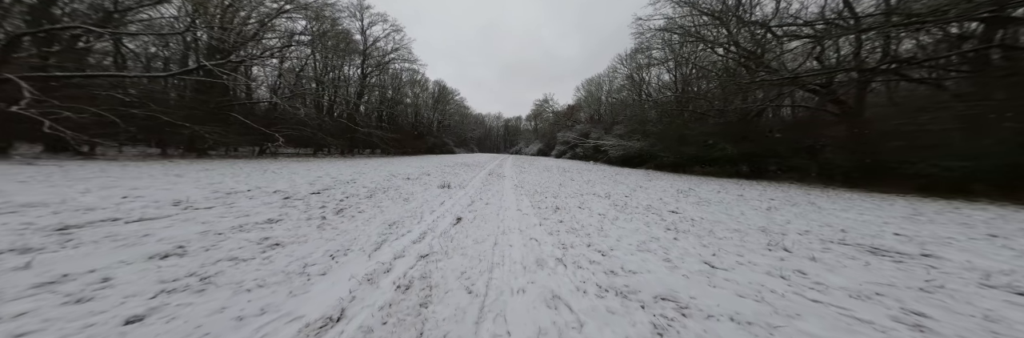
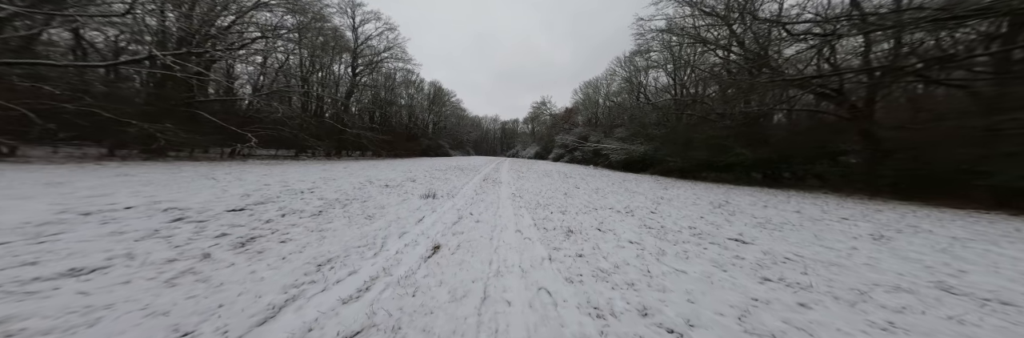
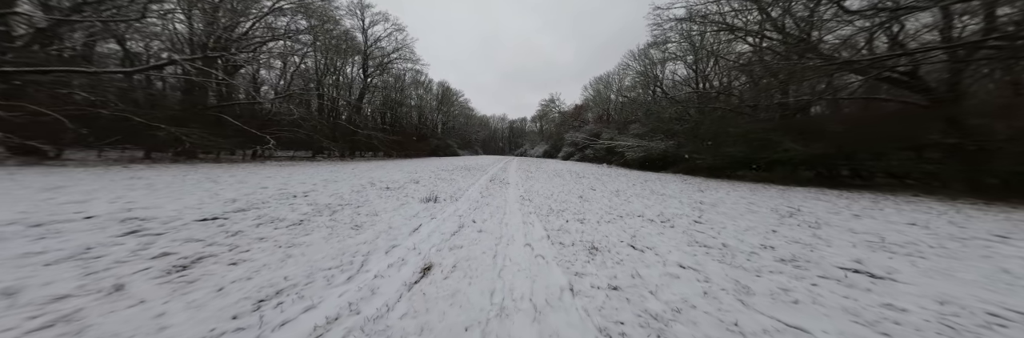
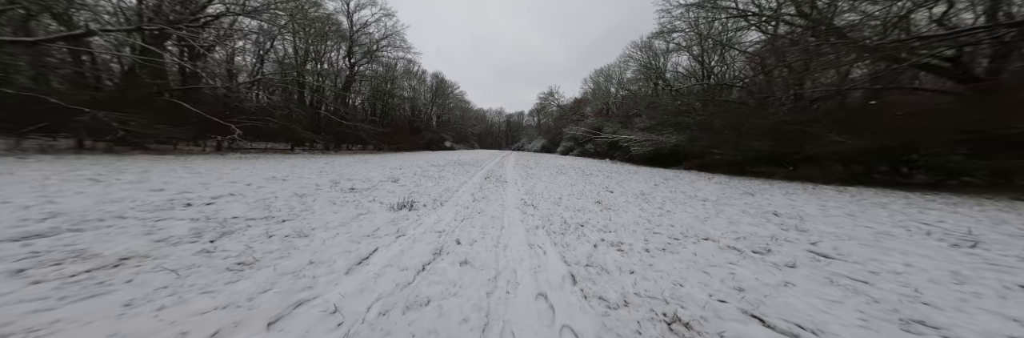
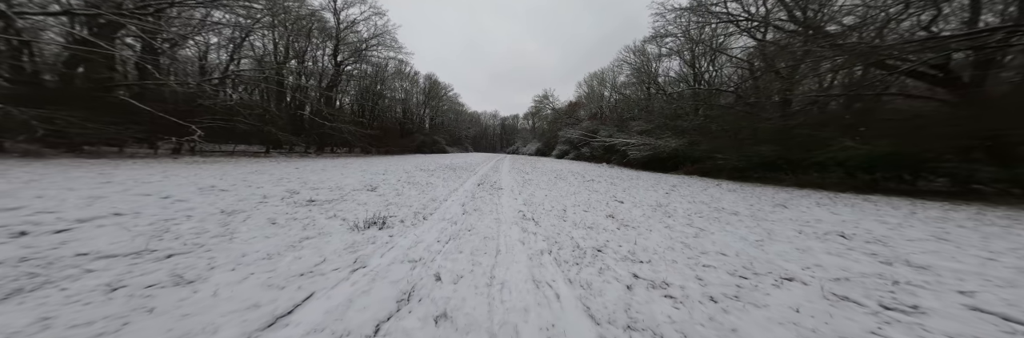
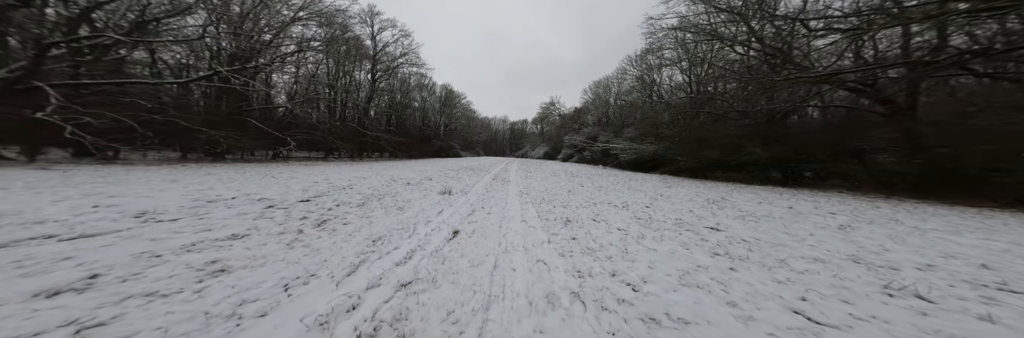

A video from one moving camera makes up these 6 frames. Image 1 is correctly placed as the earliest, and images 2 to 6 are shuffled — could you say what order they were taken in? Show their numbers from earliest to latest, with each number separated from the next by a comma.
6, 2, 3, 4, 5
